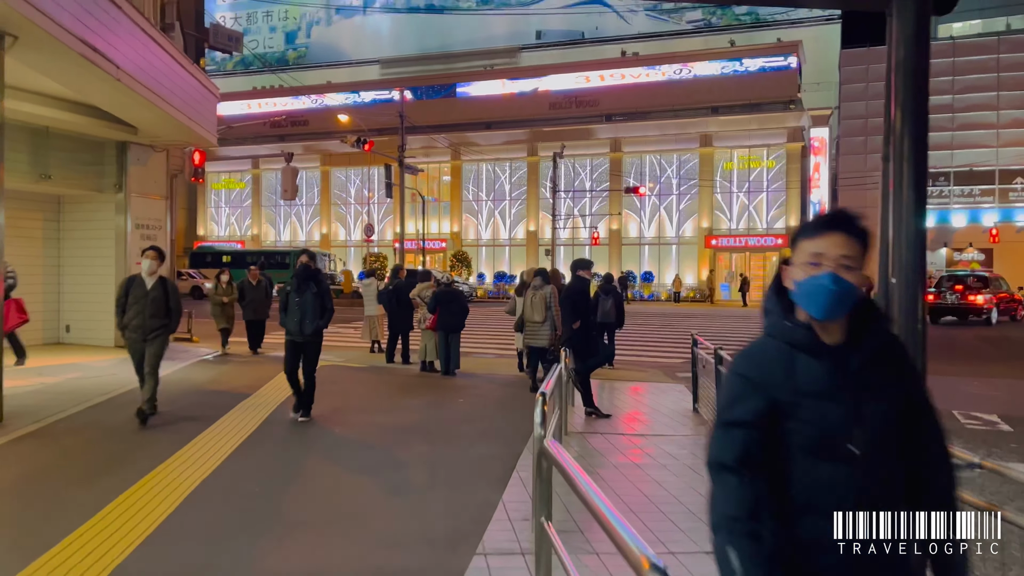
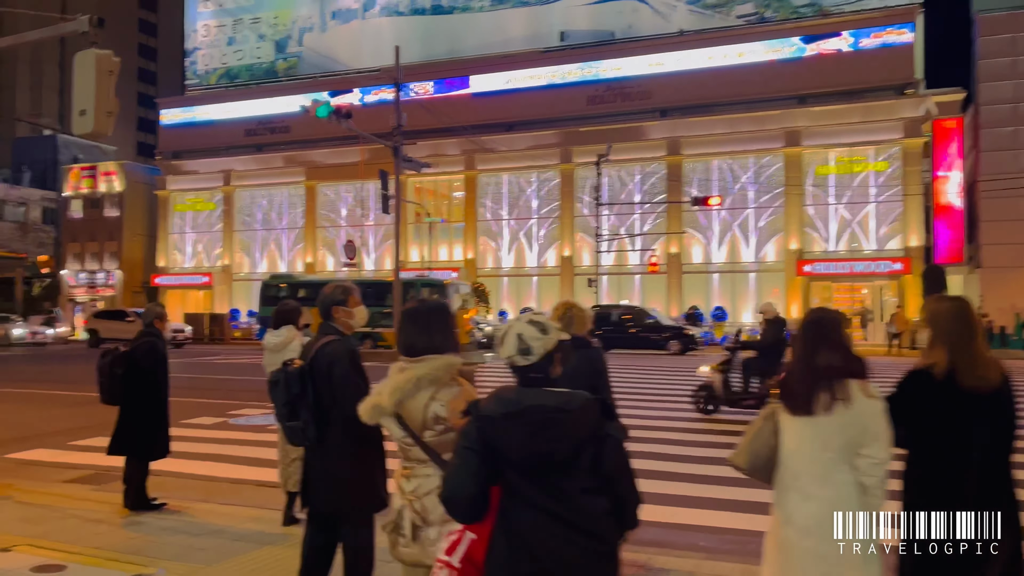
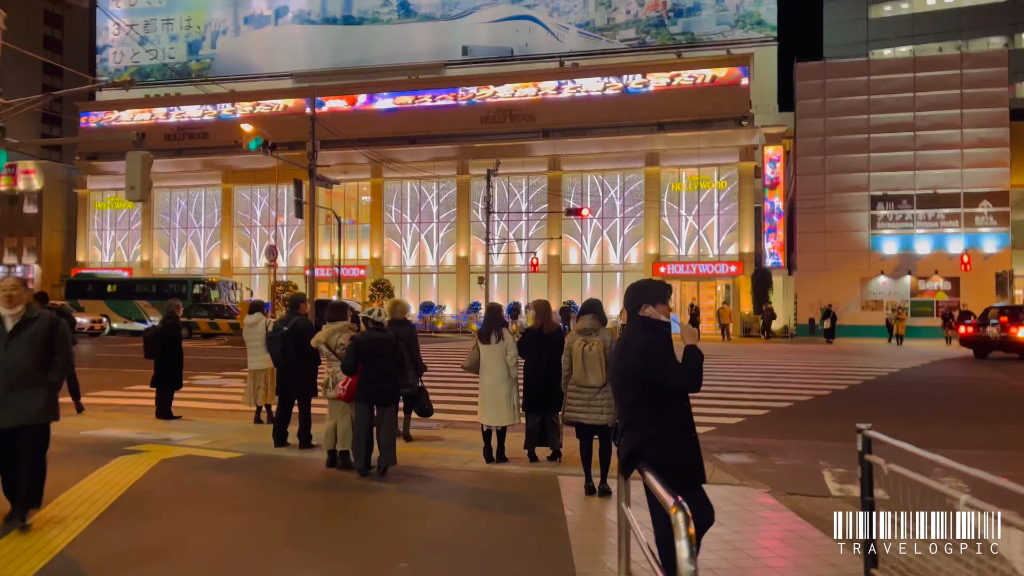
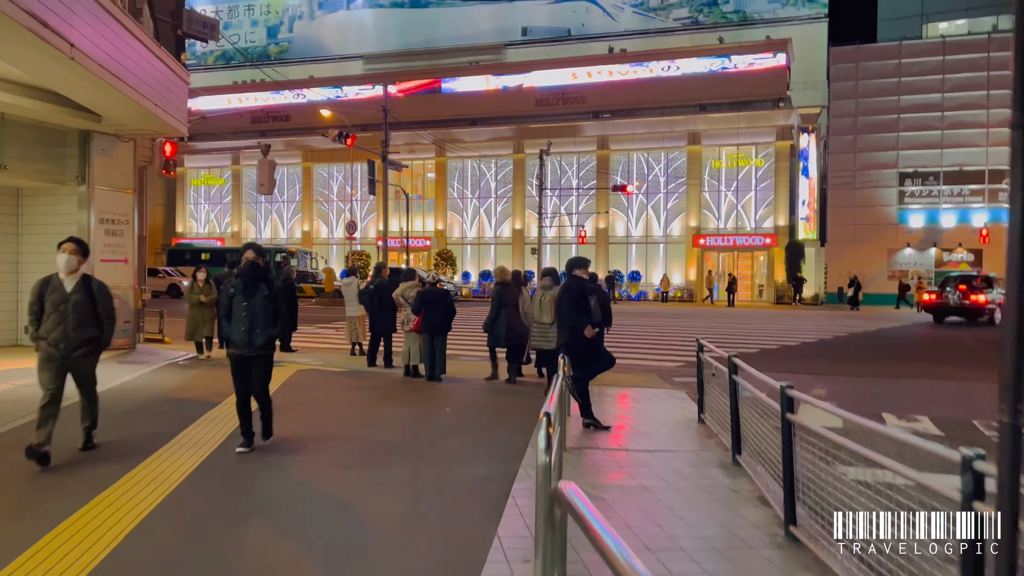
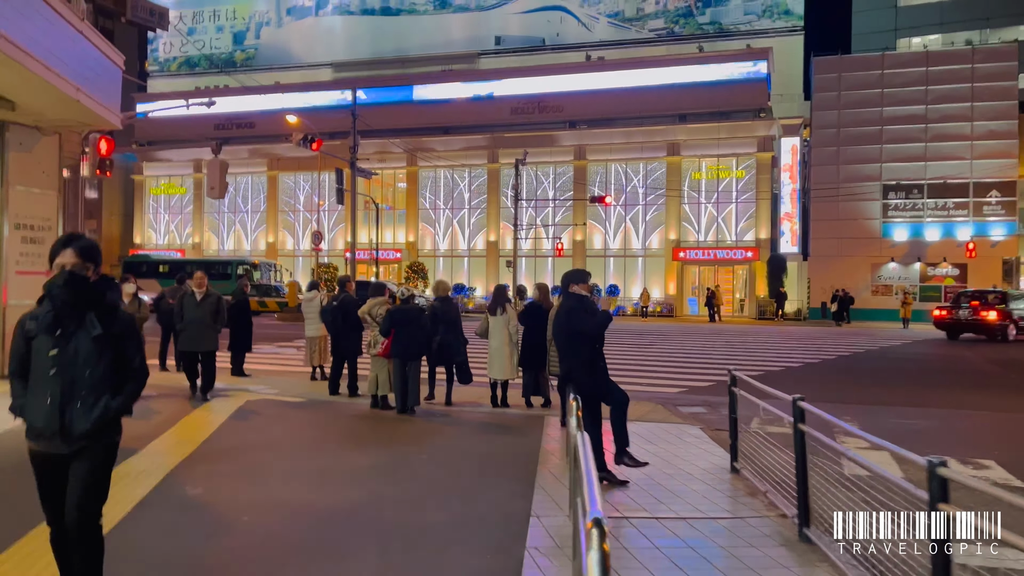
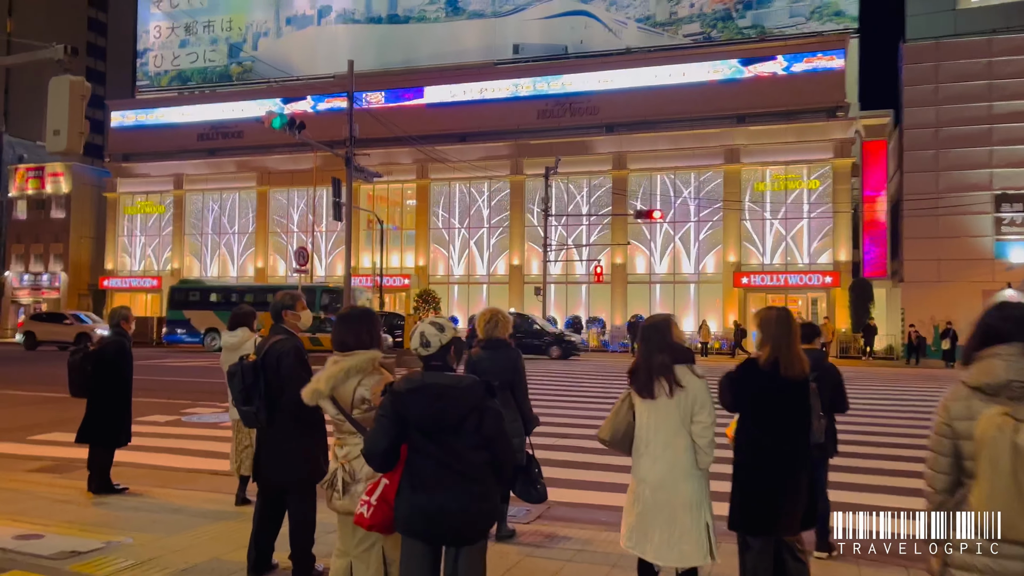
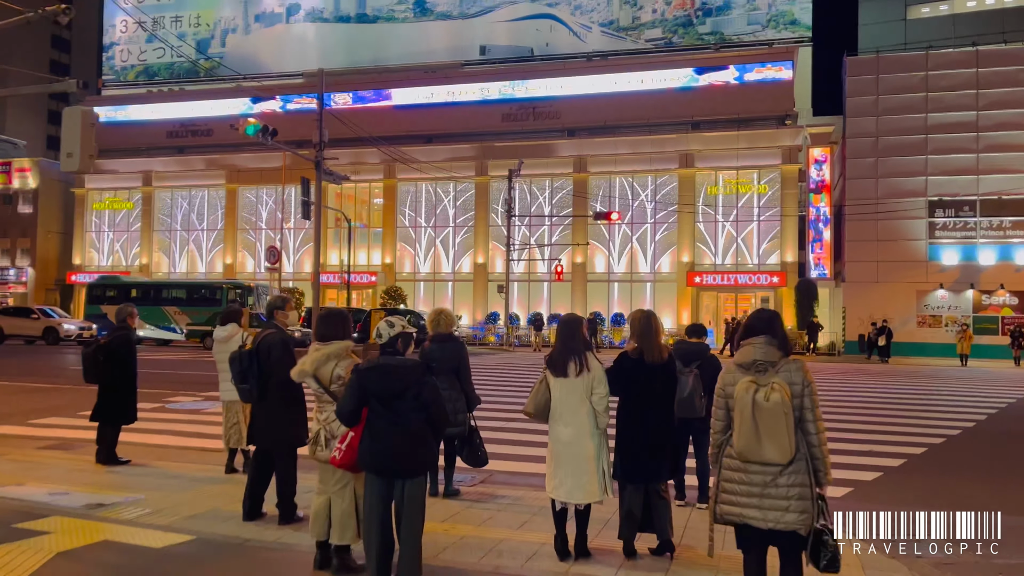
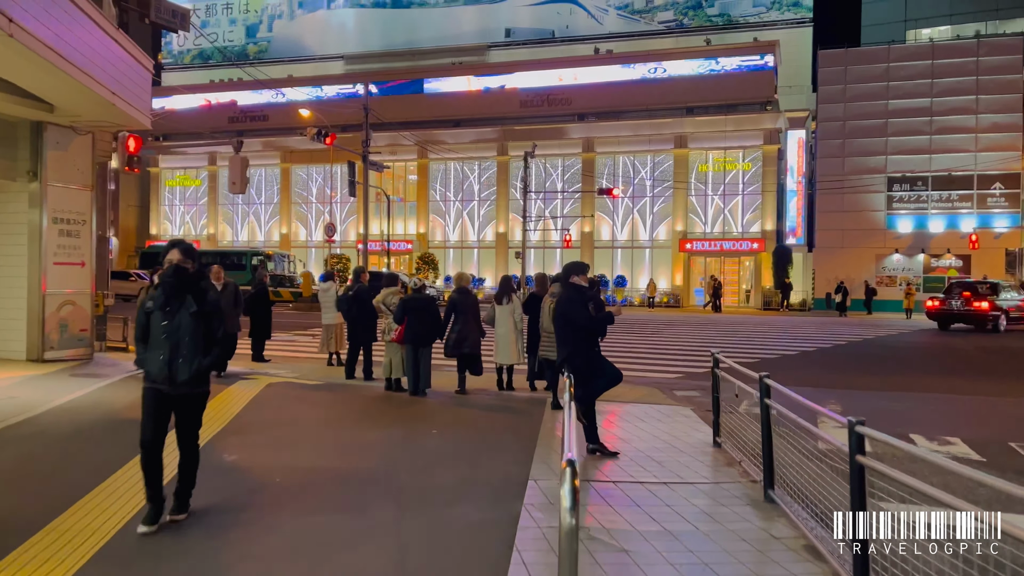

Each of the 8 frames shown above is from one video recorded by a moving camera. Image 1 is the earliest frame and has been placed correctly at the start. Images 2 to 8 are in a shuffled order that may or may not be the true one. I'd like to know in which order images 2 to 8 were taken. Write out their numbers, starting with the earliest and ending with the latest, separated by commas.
4, 8, 5, 3, 7, 6, 2
